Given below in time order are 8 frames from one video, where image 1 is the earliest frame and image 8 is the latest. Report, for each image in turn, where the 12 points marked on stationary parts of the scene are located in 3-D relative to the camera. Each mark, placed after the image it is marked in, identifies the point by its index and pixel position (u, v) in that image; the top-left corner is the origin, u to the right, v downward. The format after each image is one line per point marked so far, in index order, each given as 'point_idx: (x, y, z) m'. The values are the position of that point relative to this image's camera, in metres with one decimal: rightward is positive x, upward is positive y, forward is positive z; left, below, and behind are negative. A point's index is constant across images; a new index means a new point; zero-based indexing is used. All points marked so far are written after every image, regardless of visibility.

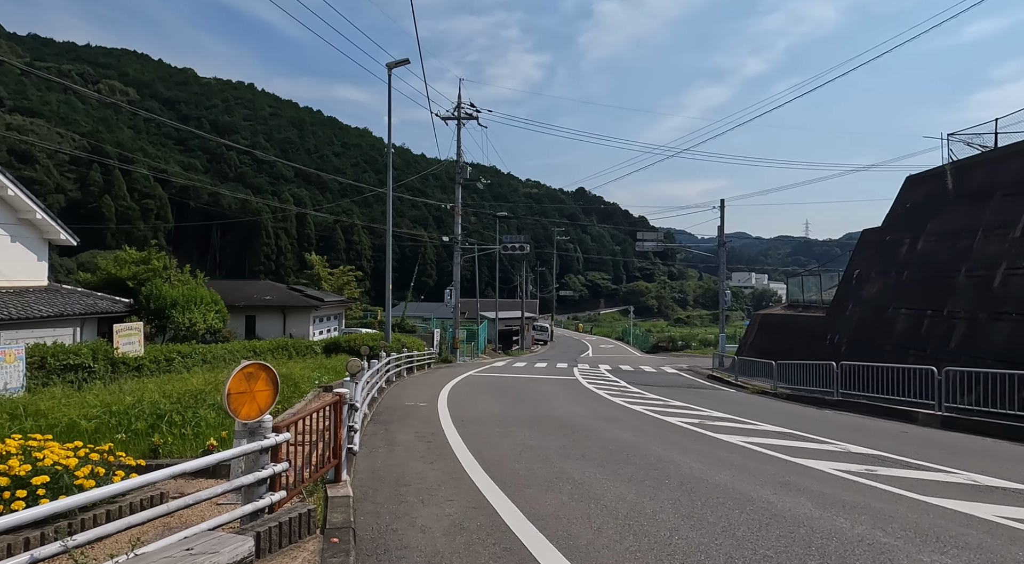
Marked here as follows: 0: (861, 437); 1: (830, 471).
0: (+4.9, -2.1, +11.5) m
1: (+3.2, -1.9, +8.2) m
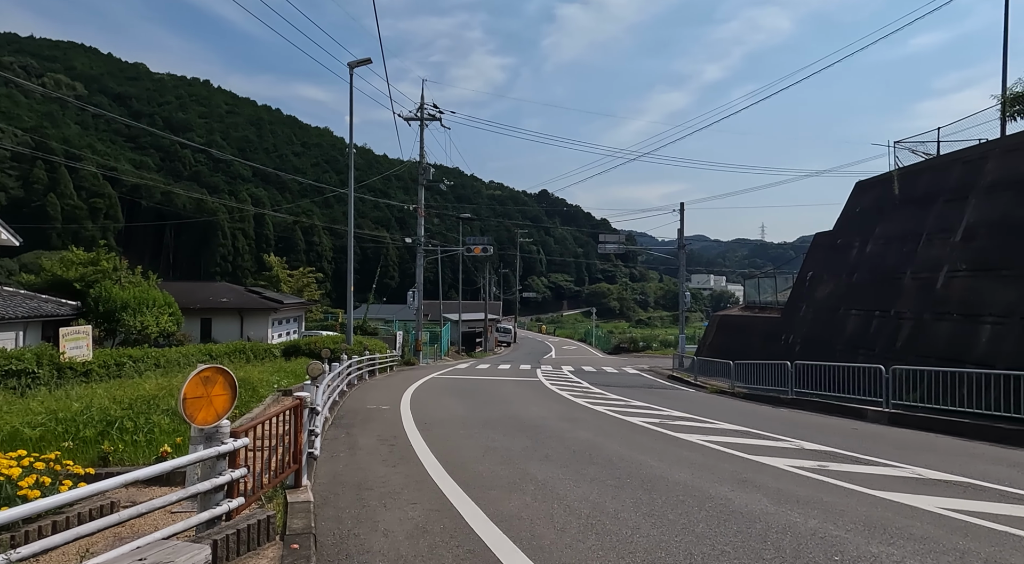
0: (+4.4, -2.2, +11.6) m
1: (+2.8, -1.9, +8.3) m
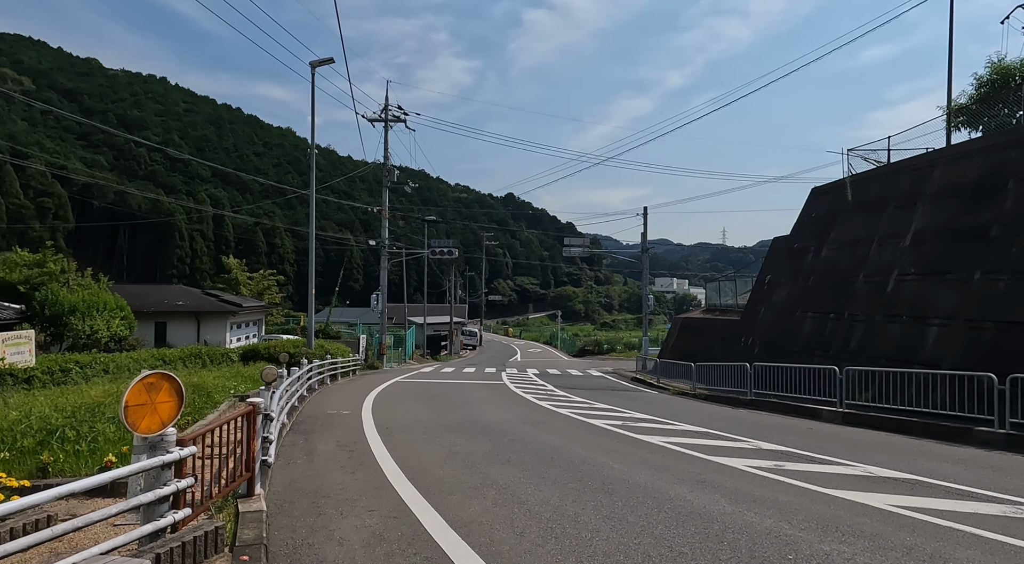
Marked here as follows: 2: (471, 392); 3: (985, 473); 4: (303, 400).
0: (+3.8, -2.2, +11.7) m
1: (+2.4, -1.9, +8.3) m
2: (-1.2, -2.7, +19.6) m
3: (+5.4, -2.1, +9.1) m
4: (-3.6, -2.1, +13.4) m
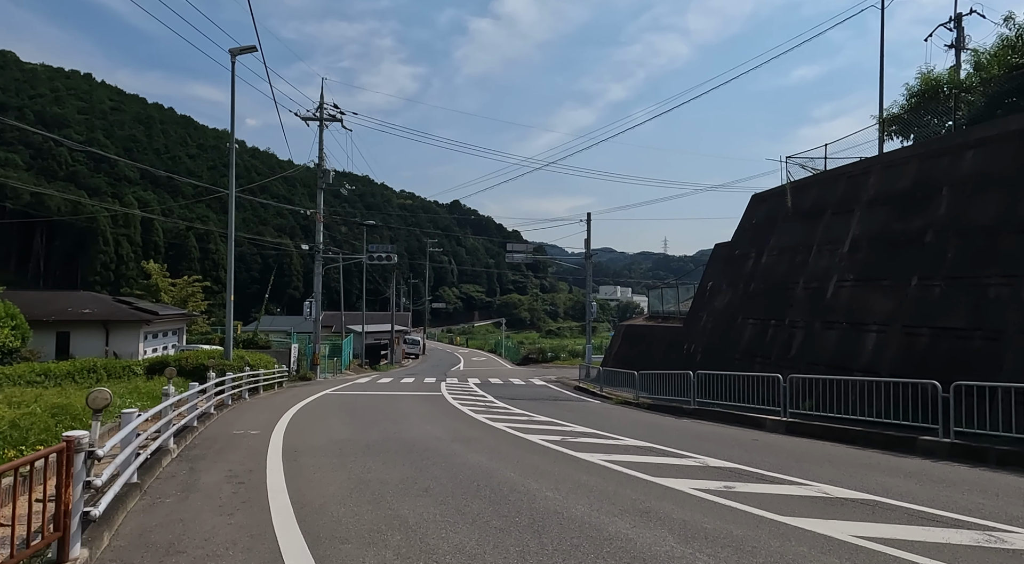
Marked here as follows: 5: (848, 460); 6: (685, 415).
0: (+2.9, -2.3, +10.8) m
1: (+1.7, -2.0, +7.3) m
2: (-2.6, -2.8, +18.3) m
3: (+4.6, -2.2, +8.3) m
4: (-4.7, -2.1, +11.9) m
5: (+4.1, -2.2, +9.8) m
6: (+3.6, -2.8, +16.7) m
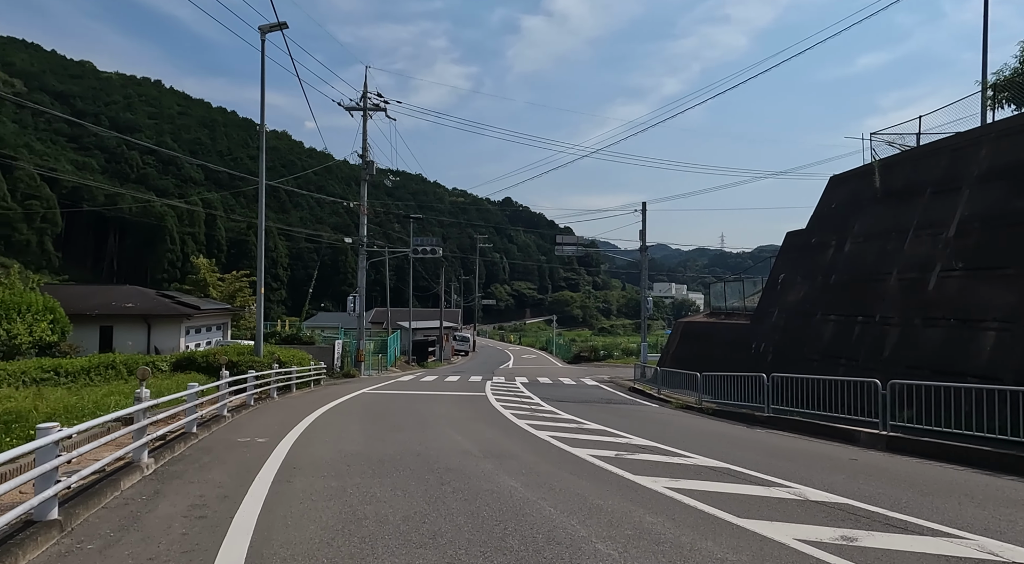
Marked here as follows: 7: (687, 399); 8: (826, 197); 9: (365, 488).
0: (+3.3, -2.1, +8.8) m
1: (+1.9, -1.8, +5.5) m
2: (-1.7, -2.6, +16.7) m
3: (+4.9, -2.0, +6.2) m
4: (-4.1, -2.0, +10.5) m
5: (+4.5, -2.1, +7.7) m
6: (+4.5, -2.6, +14.6) m
7: (+4.2, -2.8, +19.2) m
8: (+7.4, +2.0, +18.9) m
9: (-1.3, -1.8, +6.9) m
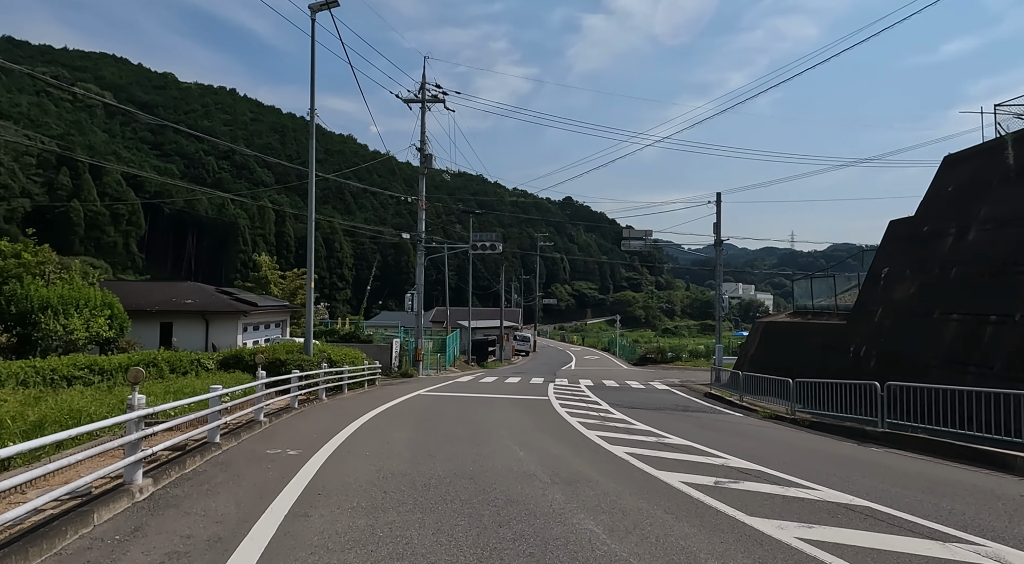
0: (+4.0, -2.0, +6.9) m
1: (+2.4, -1.7, +3.6) m
2: (-0.4, -2.5, +15.1) m
3: (+5.3, -1.9, +4.2) m
4: (-3.3, -1.8, +9.1) m
5: (+5.1, -2.0, +5.7) m
6: (+5.6, -2.5, +12.6) m
7: (+5.7, -2.7, +17.2) m
8: (+8.9, +2.1, +16.6) m
9: (-0.7, -1.6, +5.3) m
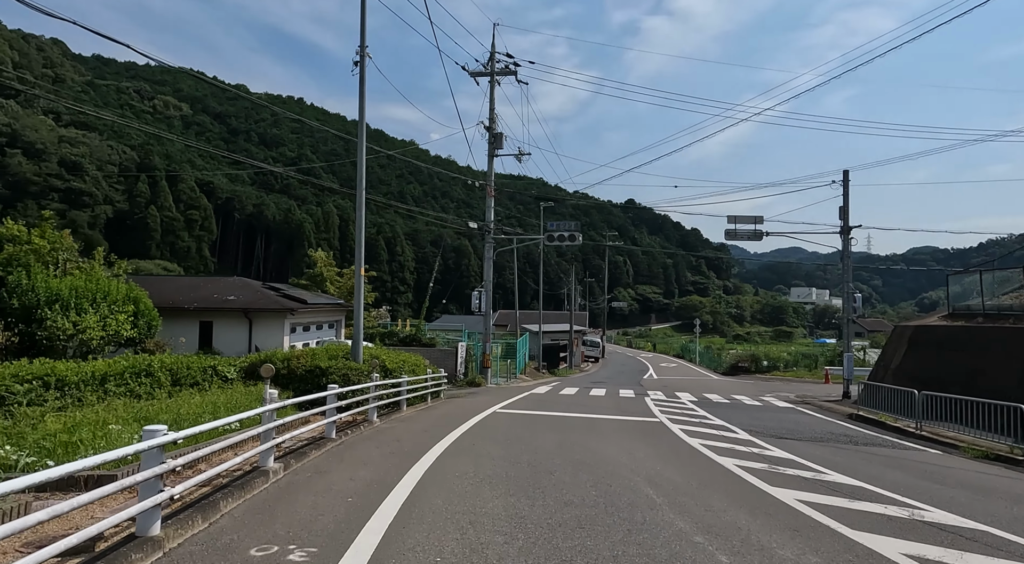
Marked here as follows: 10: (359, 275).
0: (+5.0, -1.7, +2.3) m
1: (+3.1, -1.4, -0.9) m
2: (+1.3, -2.2, +10.8) m
3: (+6.1, -1.6, -0.6) m
4: (-2.1, -1.5, +5.0) m
5: (+6.0, -1.7, +1.0) m
6: (+7.0, -2.2, +7.8) m
7: (+7.5, -2.5, +12.4) m
8: (+10.6, +2.3, +11.6) m
9: (+0.2, -1.3, +1.0) m
10: (-3.1, +0.1, +16.7) m
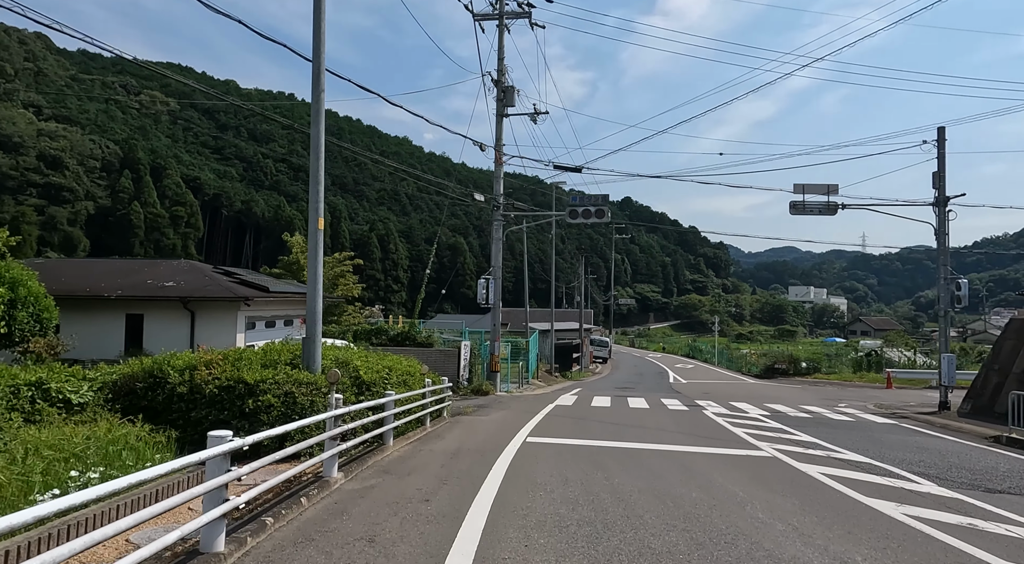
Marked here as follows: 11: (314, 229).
0: (+5.7, -1.2, -3.0) m
1: (+3.8, -0.9, -6.1) m
2: (+1.8, -1.8, +5.6) m
3: (+6.8, -1.2, -5.8) m
4: (-1.5, -1.1, -0.3) m
5: (+6.7, -1.2, -4.2) m
6: (+7.6, -1.8, +2.6) m
7: (+8.0, -2.1, +7.2) m
8: (+11.2, +2.8, +6.5) m
9: (+0.8, -0.9, -4.2) m
10: (-2.6, +0.5, +11.4) m
11: (-2.5, +0.5, +10.9) m
